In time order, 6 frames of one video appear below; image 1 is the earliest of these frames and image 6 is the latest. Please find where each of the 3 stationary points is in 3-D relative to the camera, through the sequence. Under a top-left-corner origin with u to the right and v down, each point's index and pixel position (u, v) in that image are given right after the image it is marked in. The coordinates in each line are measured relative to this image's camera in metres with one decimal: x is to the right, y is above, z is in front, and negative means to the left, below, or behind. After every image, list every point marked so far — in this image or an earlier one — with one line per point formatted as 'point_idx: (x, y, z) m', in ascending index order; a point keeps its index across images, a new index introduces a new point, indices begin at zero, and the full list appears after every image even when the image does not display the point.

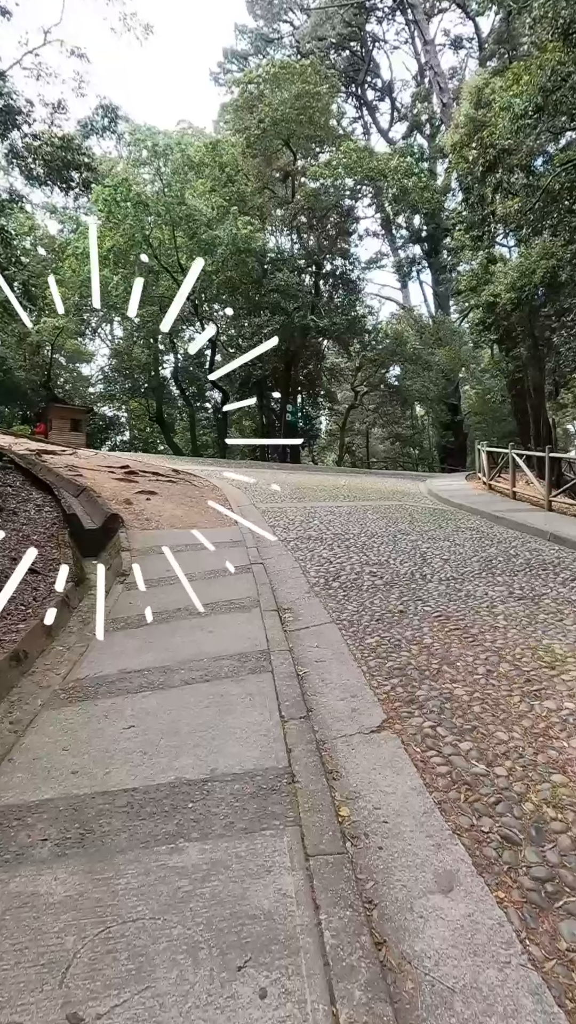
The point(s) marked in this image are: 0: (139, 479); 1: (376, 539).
0: (-2.8, +0.6, +10.2) m
1: (+1.1, -0.3, +6.6) m
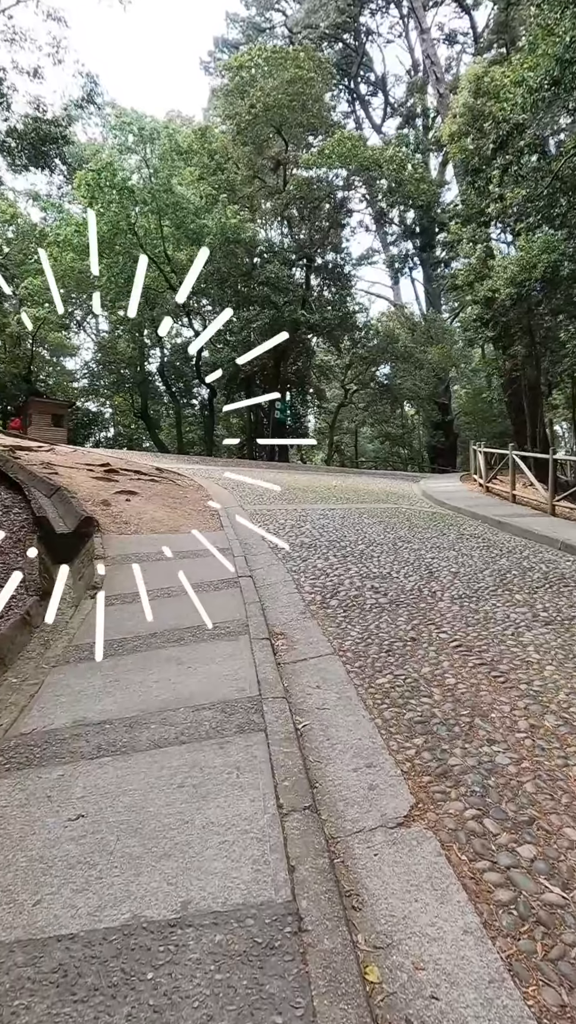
0: (-2.9, +0.6, +9.6) m
1: (+1.0, -0.4, +6.0) m
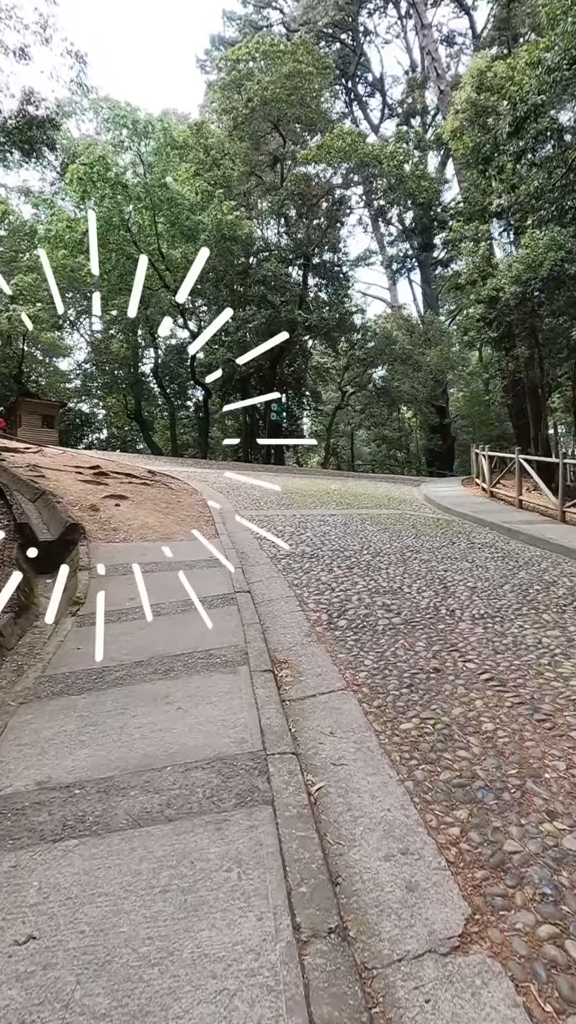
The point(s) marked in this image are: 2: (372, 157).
0: (-3.0, +0.5, +9.1) m
1: (+1.0, -0.5, +5.6) m
2: (+2.4, +10.3, +15.9) m
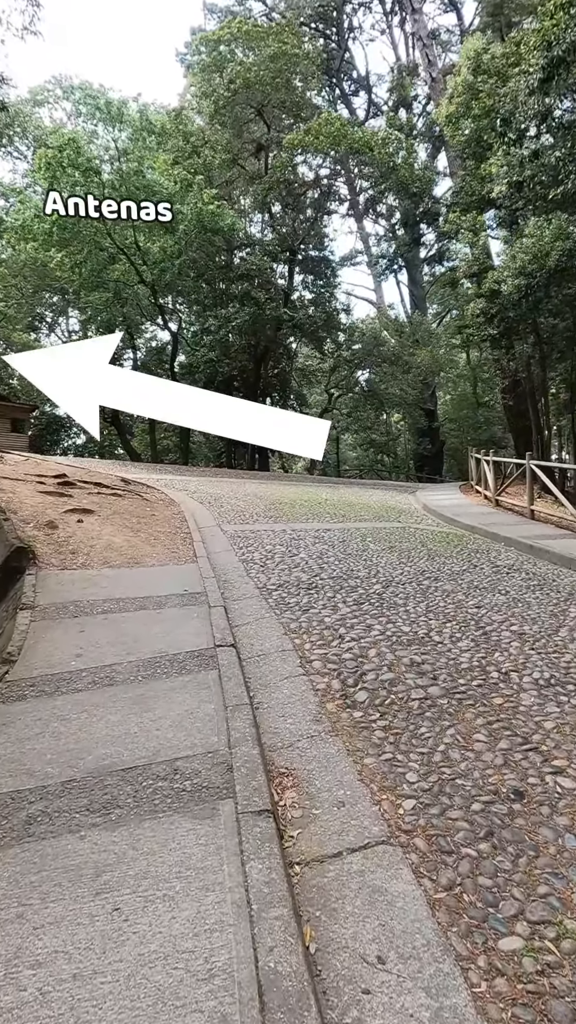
0: (-3.1, +0.3, +8.0) m
1: (+0.9, -0.6, +4.6) m
2: (+2.0, +10.1, +15.0) m
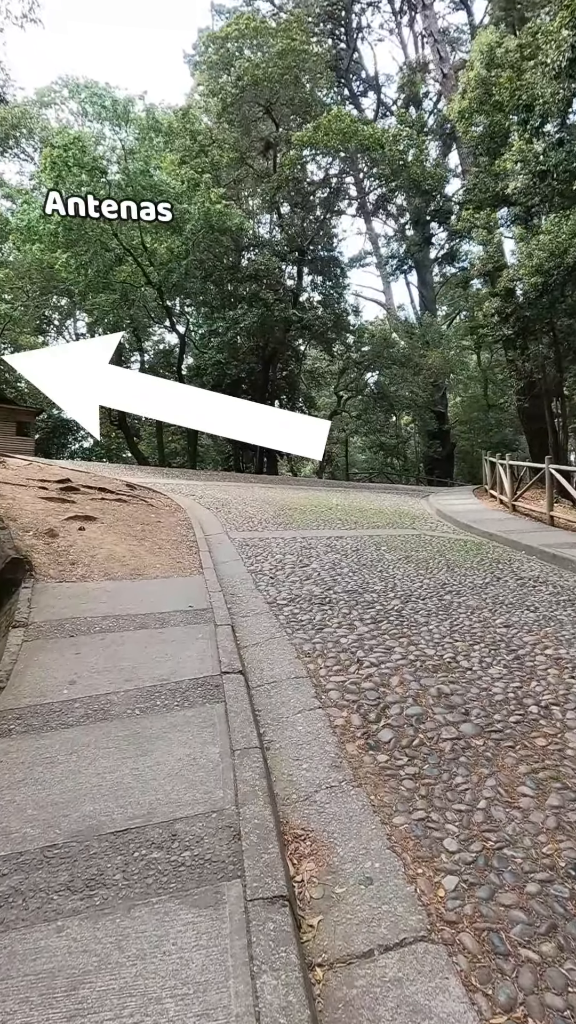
0: (-3.0, +0.2, +7.8) m
1: (+1.0, -0.7, +4.3) m
2: (+2.3, +9.9, +14.7) m
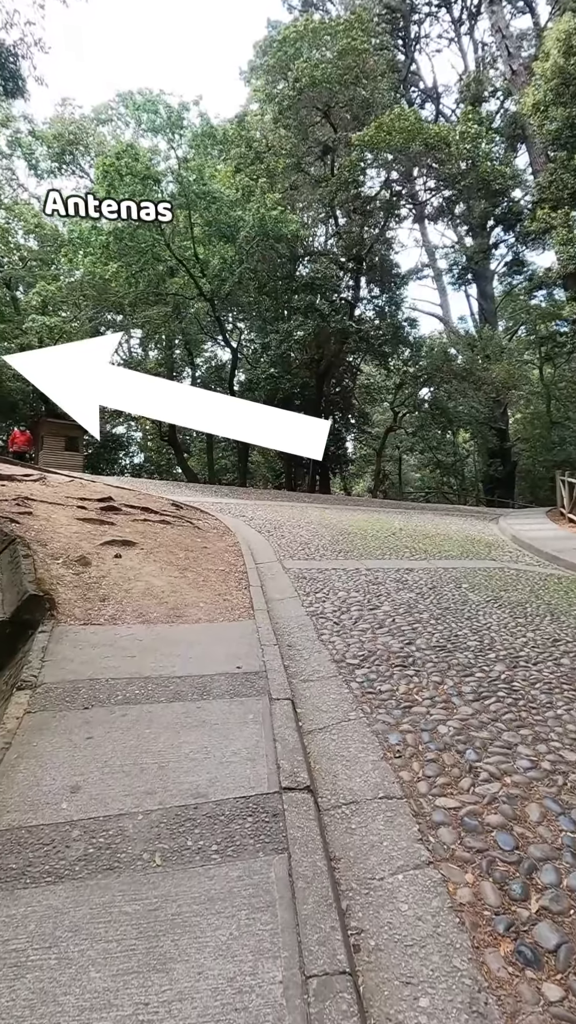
0: (-2.2, -0.1, +7.1) m
1: (+1.4, -1.0, +3.3) m
2: (+3.8, +9.4, +13.9) m
